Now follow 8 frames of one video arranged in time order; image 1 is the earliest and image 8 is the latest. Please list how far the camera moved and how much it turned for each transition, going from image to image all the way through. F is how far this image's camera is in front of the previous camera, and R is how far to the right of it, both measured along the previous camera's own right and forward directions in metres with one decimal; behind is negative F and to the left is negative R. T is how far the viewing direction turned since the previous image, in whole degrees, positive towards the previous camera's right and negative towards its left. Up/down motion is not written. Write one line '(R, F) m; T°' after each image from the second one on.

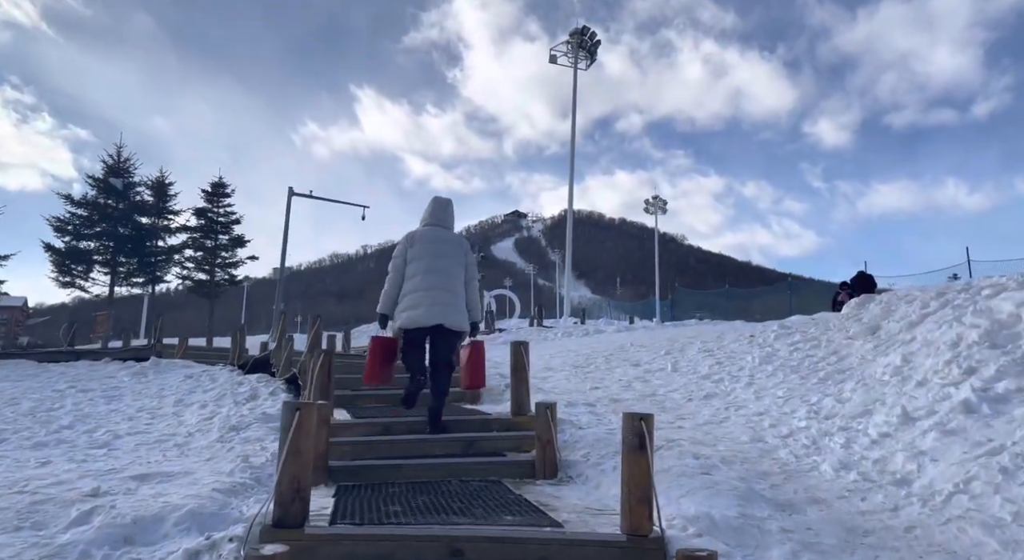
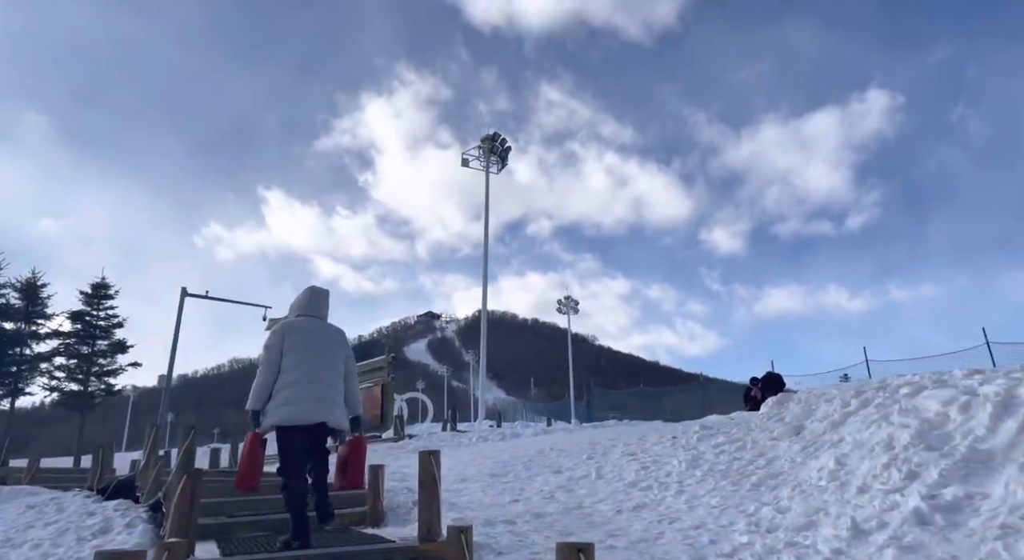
(+0.1, +0.5) m; +8°
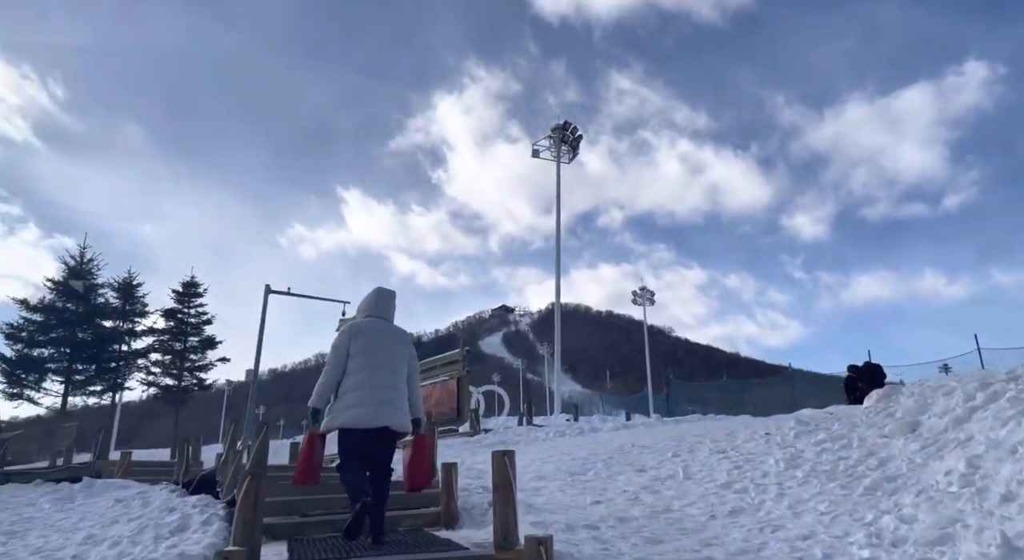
(-0.1, +0.6) m; -7°
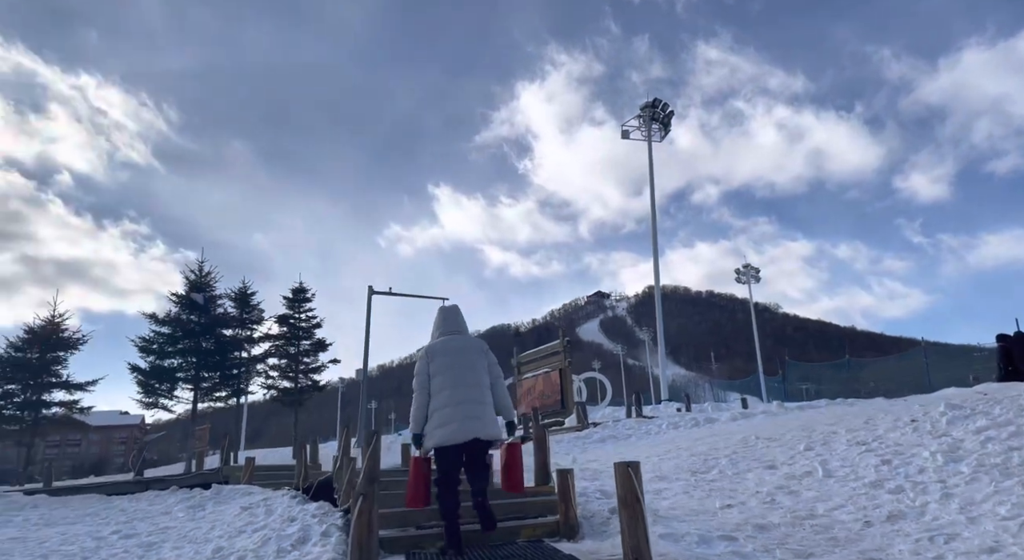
(-0.2, +0.5) m; -9°
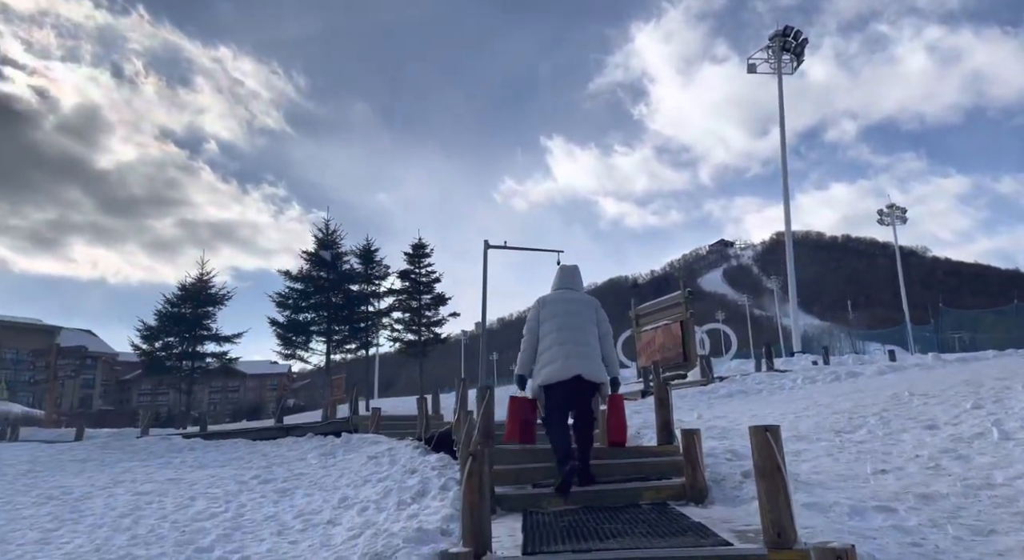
(0.0, +0.5) m; -11°
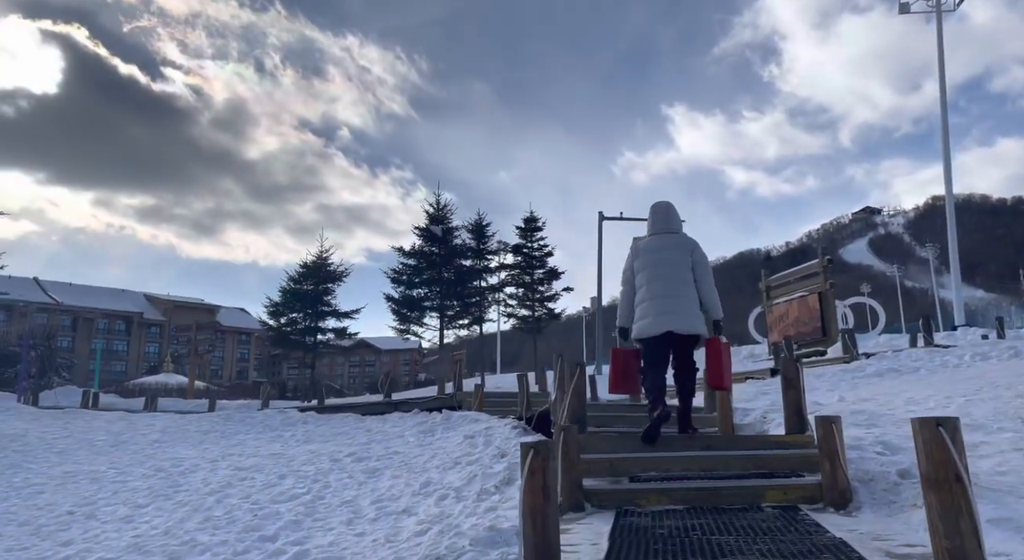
(+0.3, +0.9) m; -11°
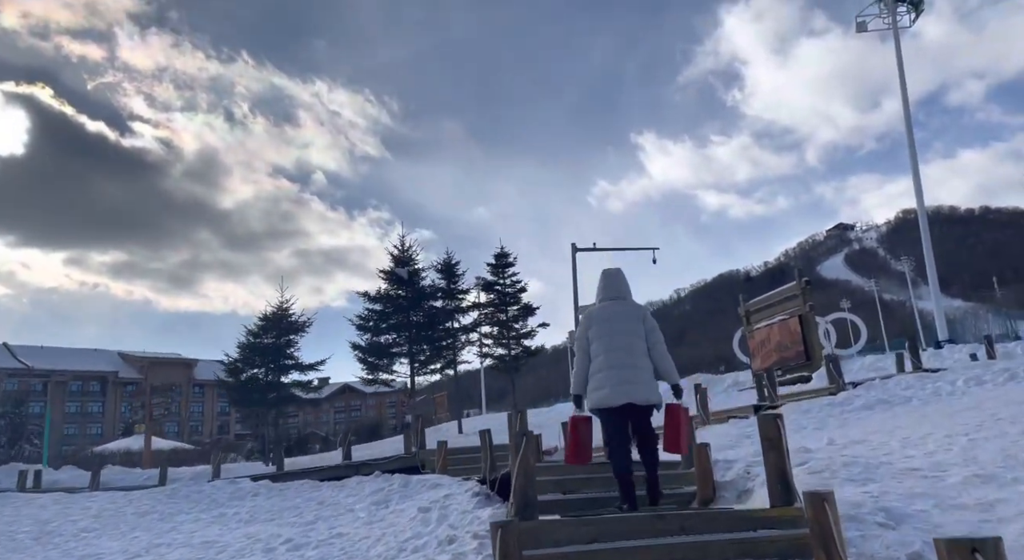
(+0.5, +0.8) m; +2°
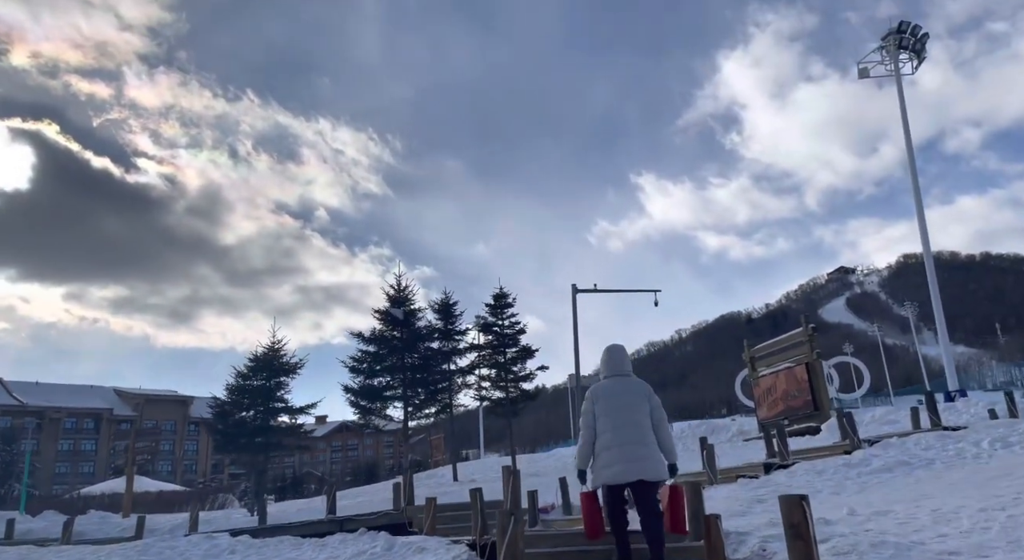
(+0.1, +0.5) m; 0°
